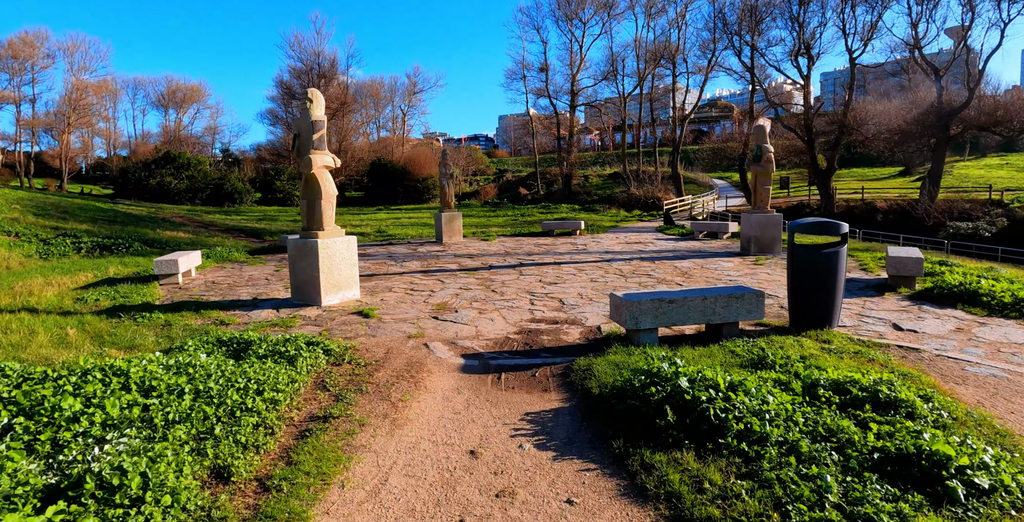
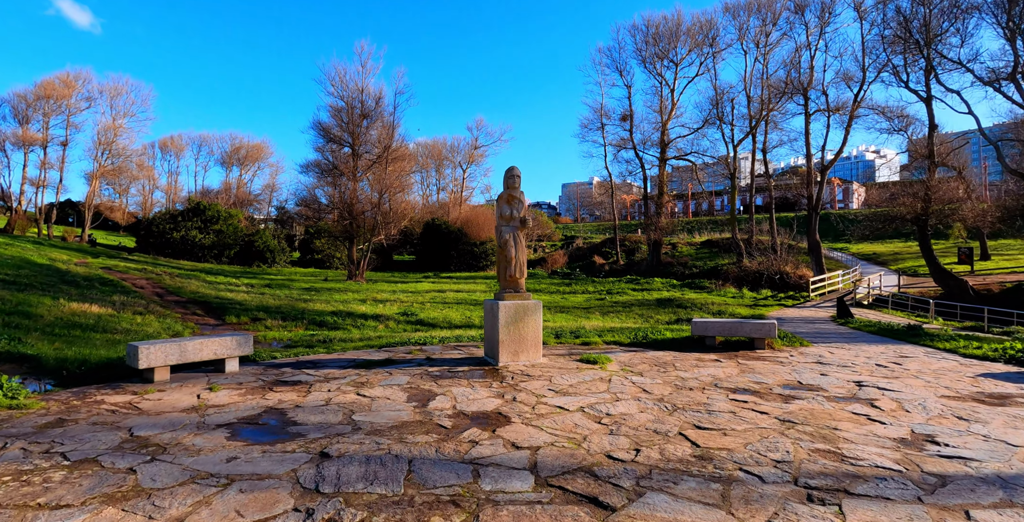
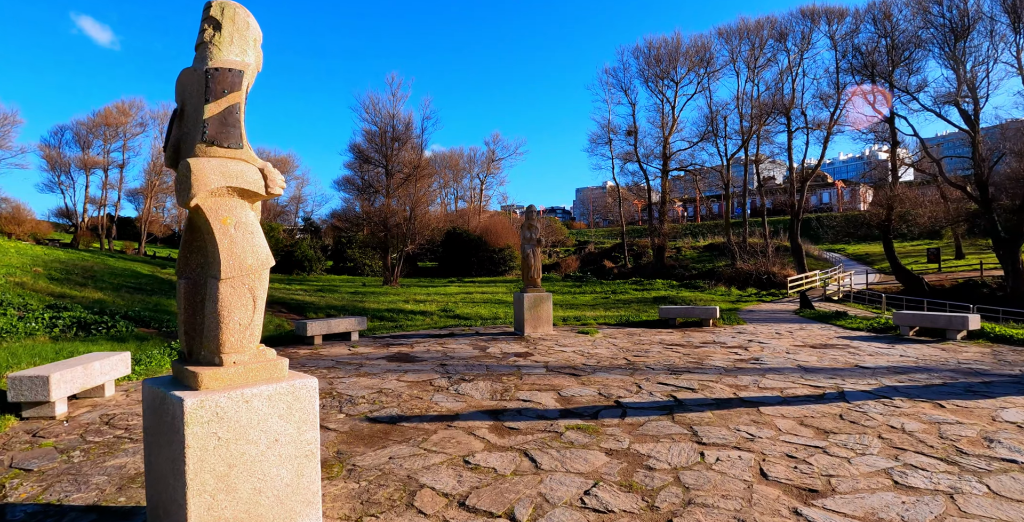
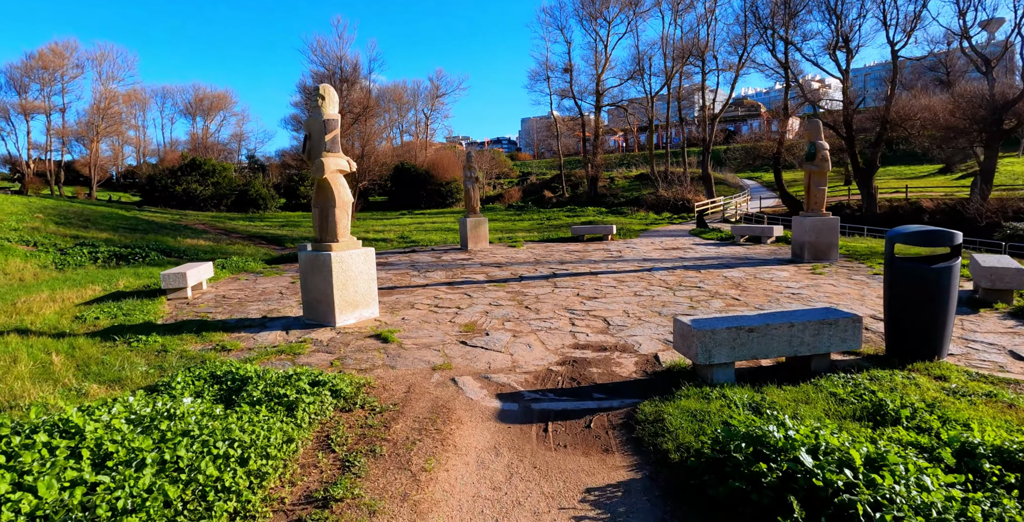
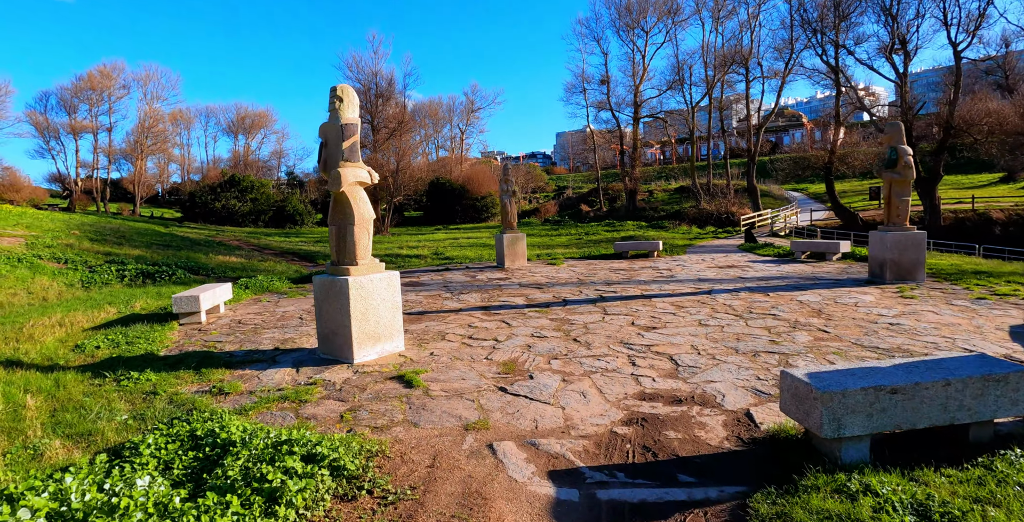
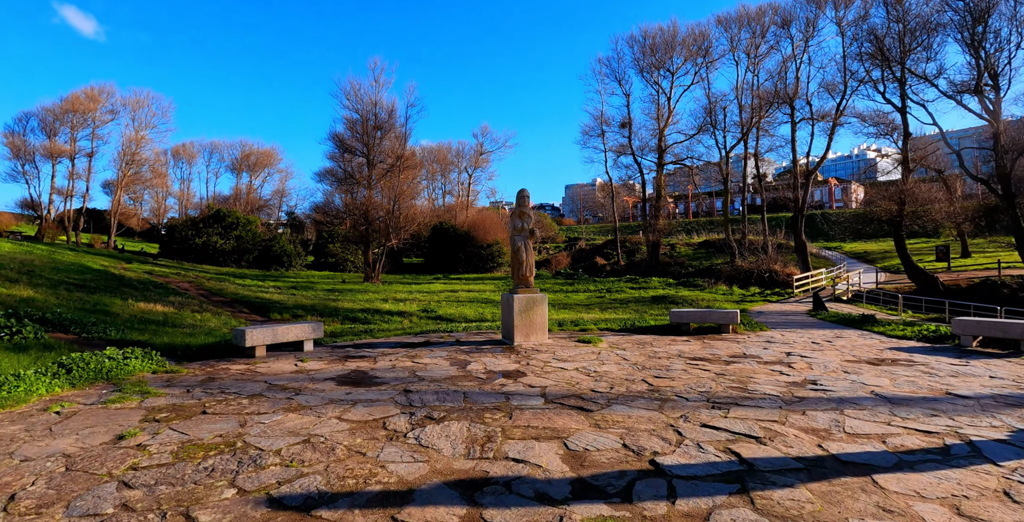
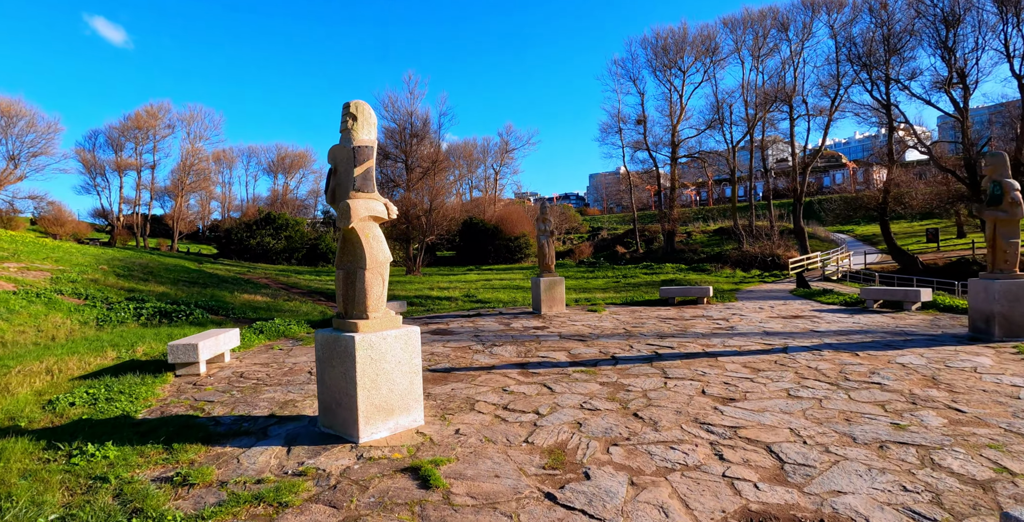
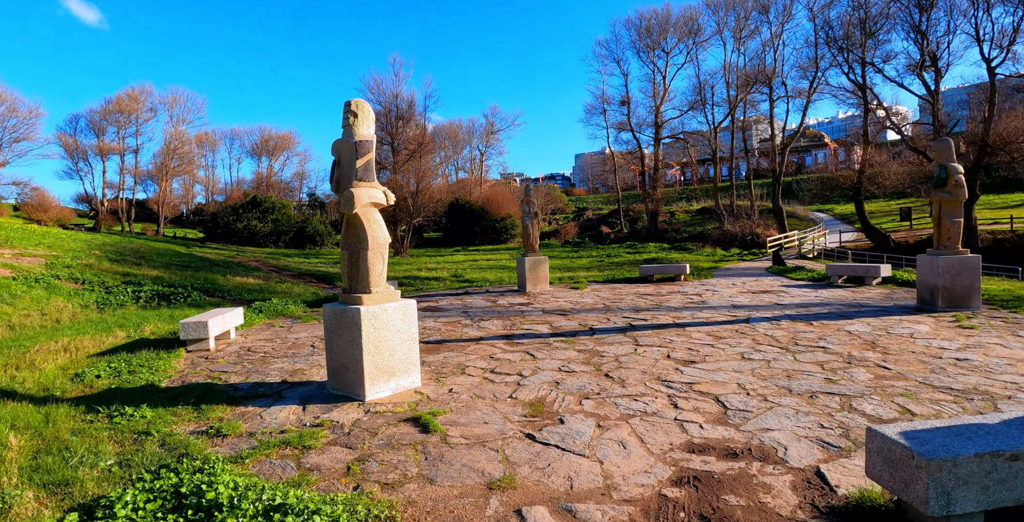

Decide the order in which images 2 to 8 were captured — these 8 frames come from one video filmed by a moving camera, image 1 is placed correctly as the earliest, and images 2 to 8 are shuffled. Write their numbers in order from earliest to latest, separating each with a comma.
4, 5, 8, 7, 3, 6, 2
